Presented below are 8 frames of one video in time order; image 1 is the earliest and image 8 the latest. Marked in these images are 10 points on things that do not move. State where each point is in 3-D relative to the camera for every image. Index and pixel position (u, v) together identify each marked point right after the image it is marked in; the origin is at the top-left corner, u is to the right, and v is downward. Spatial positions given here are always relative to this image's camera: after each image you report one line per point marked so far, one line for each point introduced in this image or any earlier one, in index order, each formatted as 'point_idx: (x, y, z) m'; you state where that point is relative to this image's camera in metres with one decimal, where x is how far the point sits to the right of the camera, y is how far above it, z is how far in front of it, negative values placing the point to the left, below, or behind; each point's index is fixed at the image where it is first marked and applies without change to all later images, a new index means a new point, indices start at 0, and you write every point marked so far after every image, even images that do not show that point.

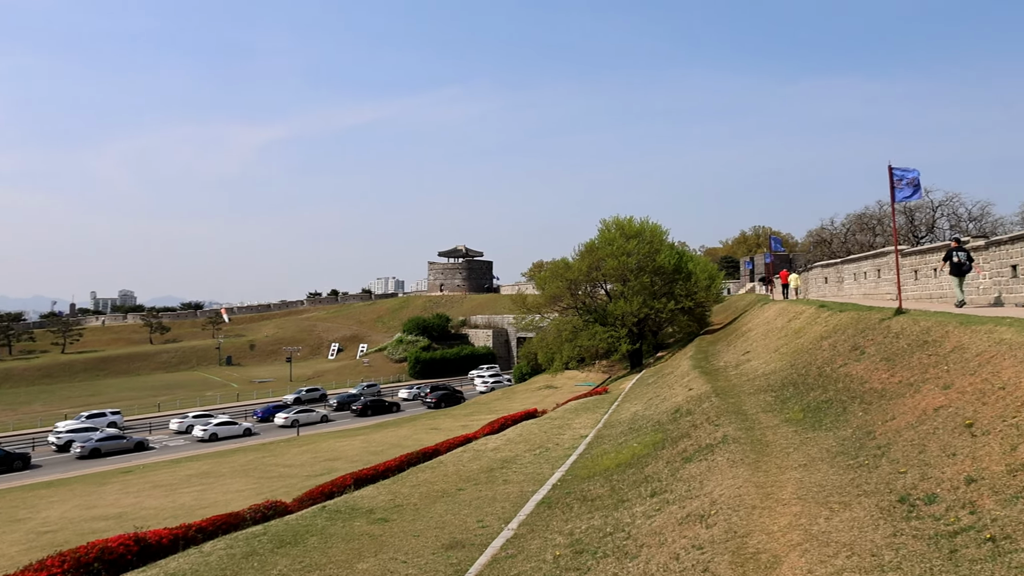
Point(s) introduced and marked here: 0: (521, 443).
0: (+0.2, -3.5, +19.3) m
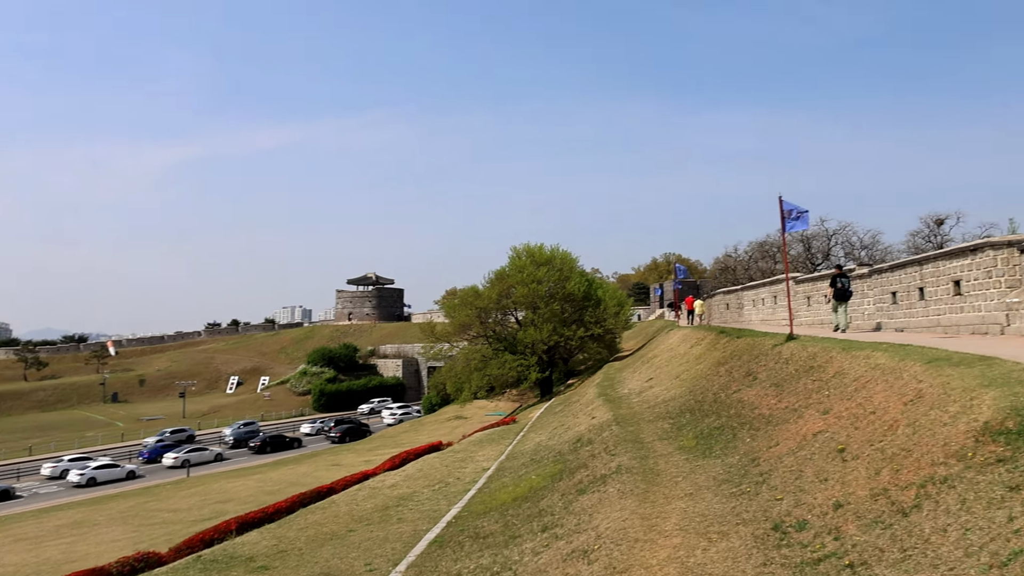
0: (-2.0, -4.2, +18.9) m
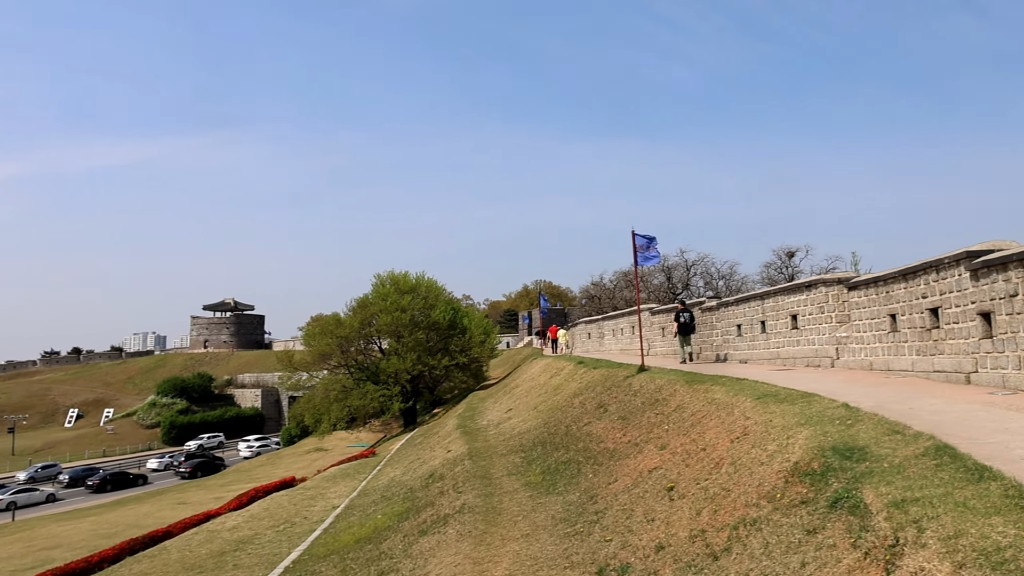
0: (-5.2, -4.9, +18.0) m
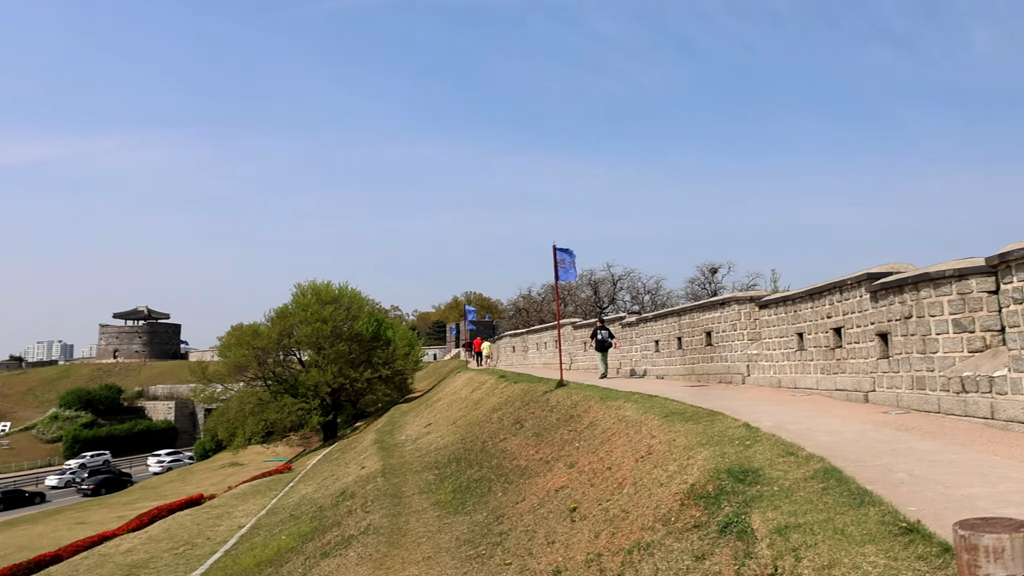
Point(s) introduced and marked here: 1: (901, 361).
0: (-7.0, -5.1, +17.3) m
1: (+4.8, -0.9, +10.5) m
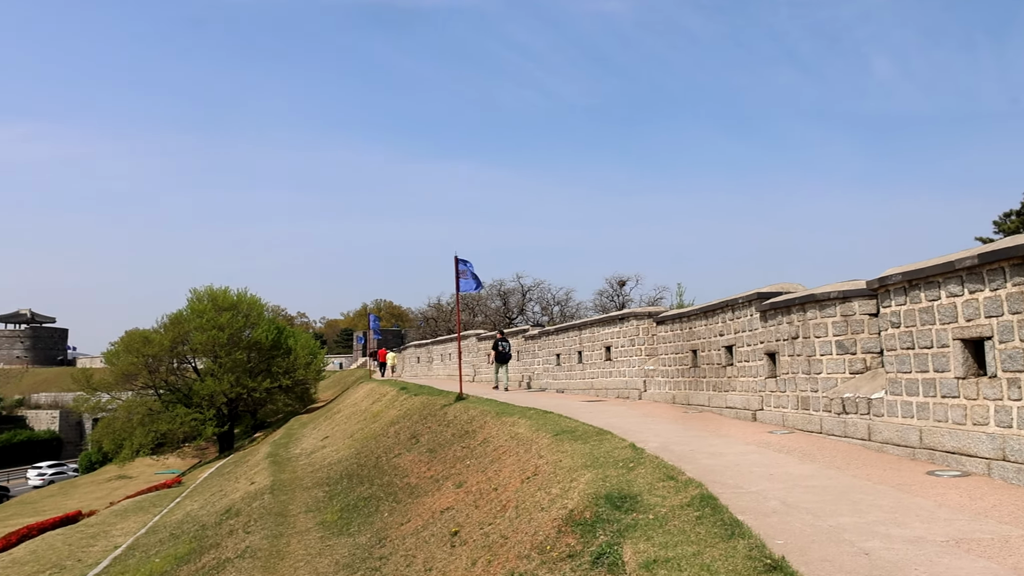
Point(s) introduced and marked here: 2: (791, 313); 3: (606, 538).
0: (-9.1, -5.1, +16.0) m
1: (+3.4, -1.1, +10.5) m
2: (+3.4, -0.3, +10.4) m
3: (+0.7, -1.8, +6.4) m
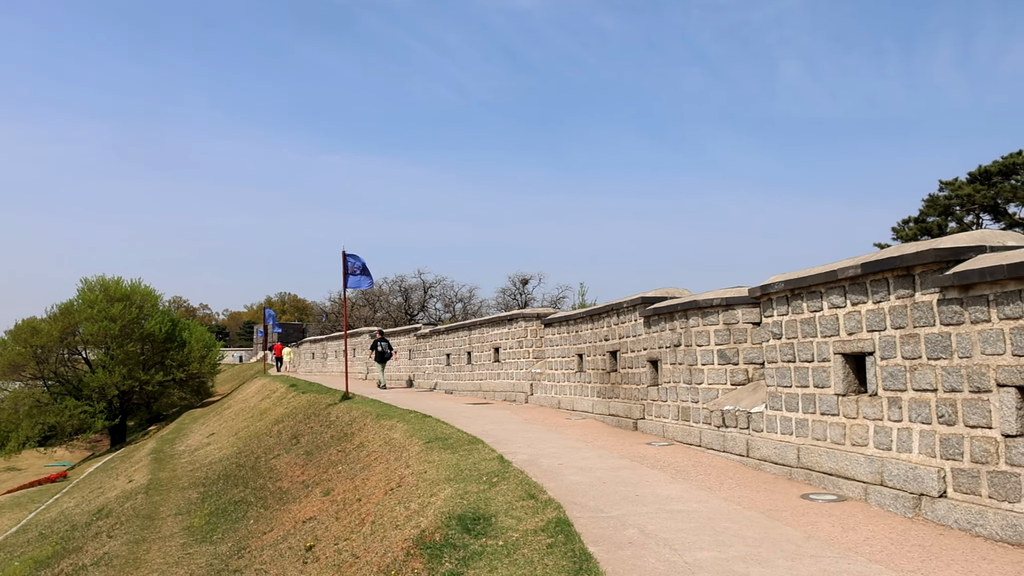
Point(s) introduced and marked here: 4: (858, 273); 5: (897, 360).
0: (-11.2, -4.8, +14.4) m
1: (+1.8, -1.2, +10.2) m
2: (+1.9, -0.4, +10.1) m
3: (-0.4, -1.9, +5.7) m
4: (+2.5, +0.1, +6.4) m
5: (+2.6, -0.5, +6.0) m
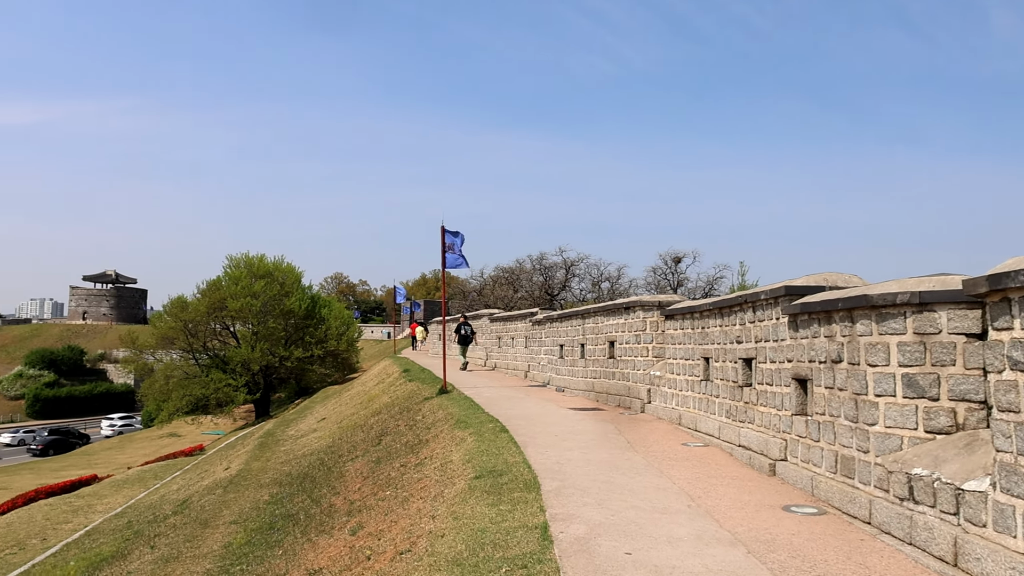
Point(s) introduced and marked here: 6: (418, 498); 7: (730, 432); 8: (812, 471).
0: (-9.7, -4.3, +13.4) m
1: (+2.4, -1.1, +6.8) m
2: (+2.5, -0.2, +6.7) m
3: (-0.6, -1.8, +2.9) m
4: (+2.4, +0.1, +2.9) m
5: (+2.5, -0.5, +2.5) m
6: (-0.9, -2.1, +8.4) m
7: (+2.3, -1.5, +9.2) m
8: (+2.4, -1.5, +6.9) m
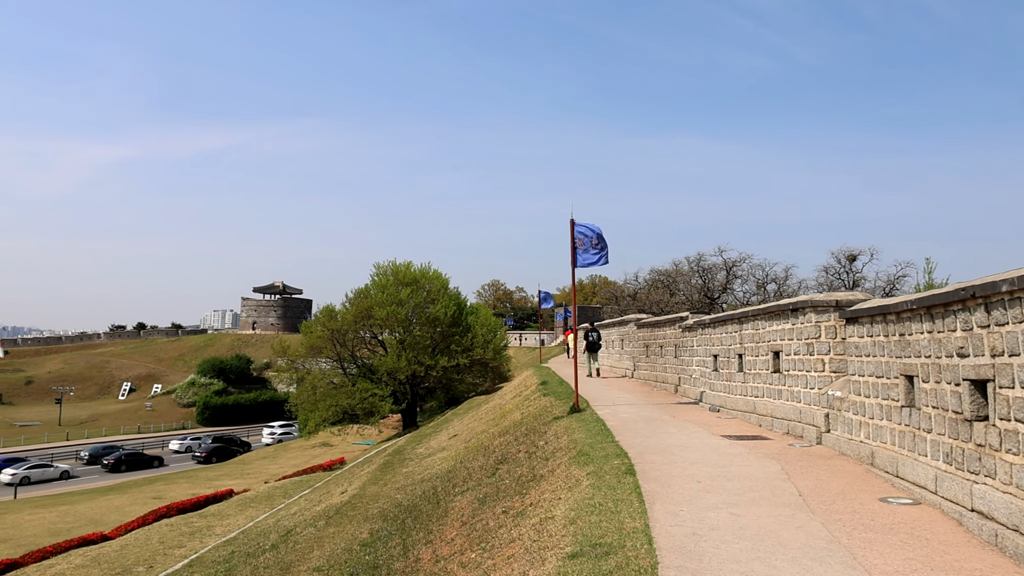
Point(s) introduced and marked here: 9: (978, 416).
0: (-7.7, -4.5, +12.6) m
1: (+2.9, -1.0, +3.9) m
2: (+2.9, -0.2, +3.8) m
3: (-0.8, -1.7, +0.6) m
4: (+2.1, +0.2, +0.1) m
5: (+2.1, -0.4, -0.3) m
6: (-0.1, -2.1, +6.1) m
7: (+3.2, -1.4, +6.2) m
8: (+2.9, -1.4, +4.1) m
9: (+3.3, -0.9, +6.0) m
